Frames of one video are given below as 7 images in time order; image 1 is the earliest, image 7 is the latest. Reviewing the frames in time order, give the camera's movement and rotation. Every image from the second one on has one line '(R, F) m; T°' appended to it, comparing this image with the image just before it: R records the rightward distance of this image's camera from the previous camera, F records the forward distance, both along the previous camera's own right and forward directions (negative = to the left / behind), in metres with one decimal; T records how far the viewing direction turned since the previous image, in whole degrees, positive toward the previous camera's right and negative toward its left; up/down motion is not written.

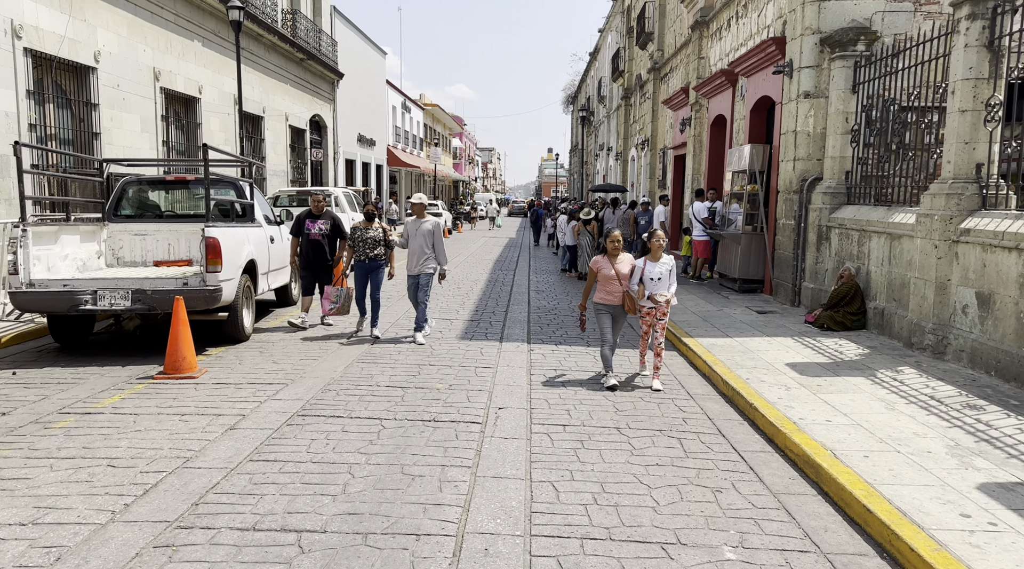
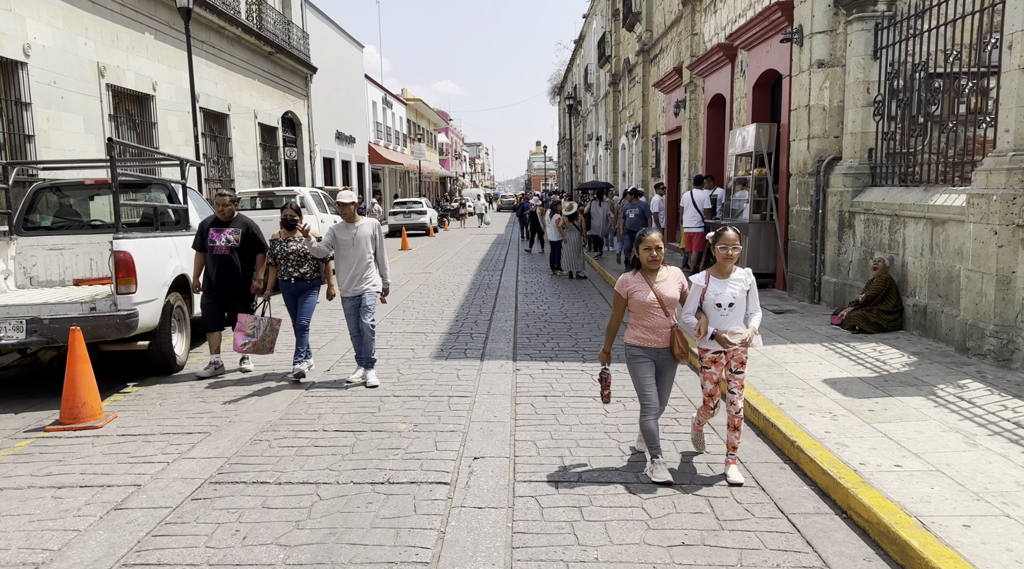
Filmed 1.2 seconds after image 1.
(+0.1, +1.3) m; +1°
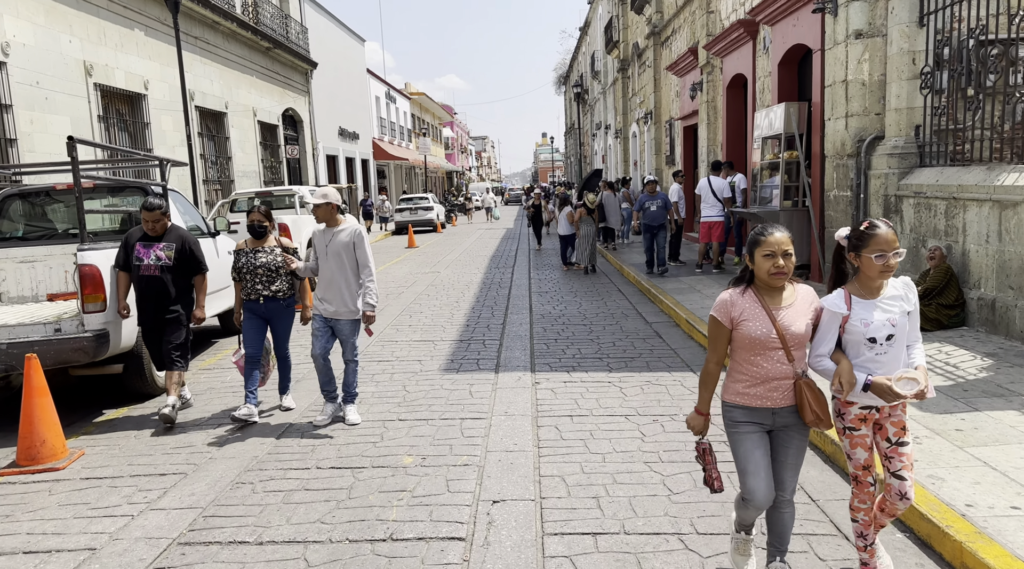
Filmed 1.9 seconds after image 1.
(-0.1, +0.8) m; -1°
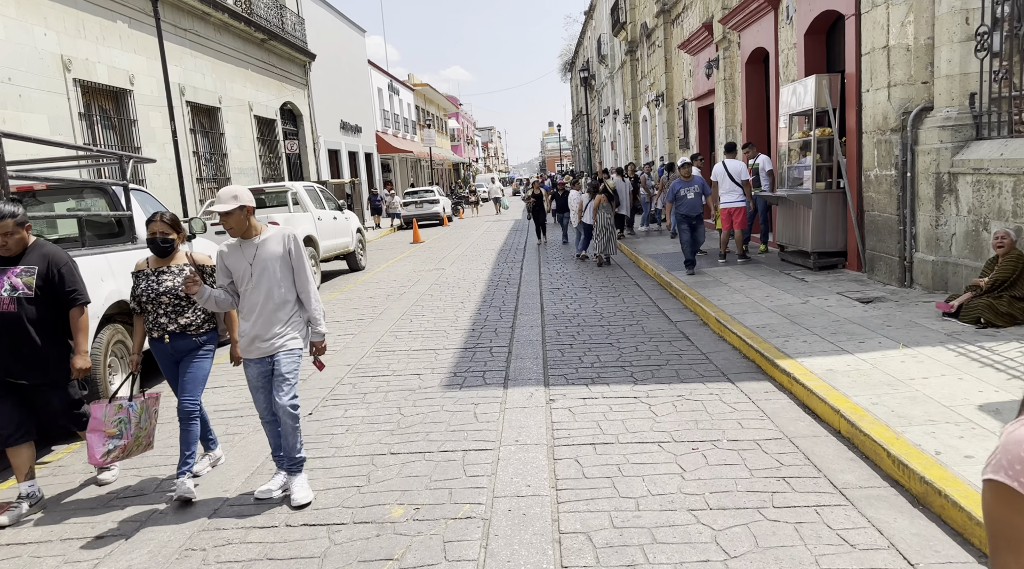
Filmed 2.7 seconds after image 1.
(0.0, +0.9) m; -1°
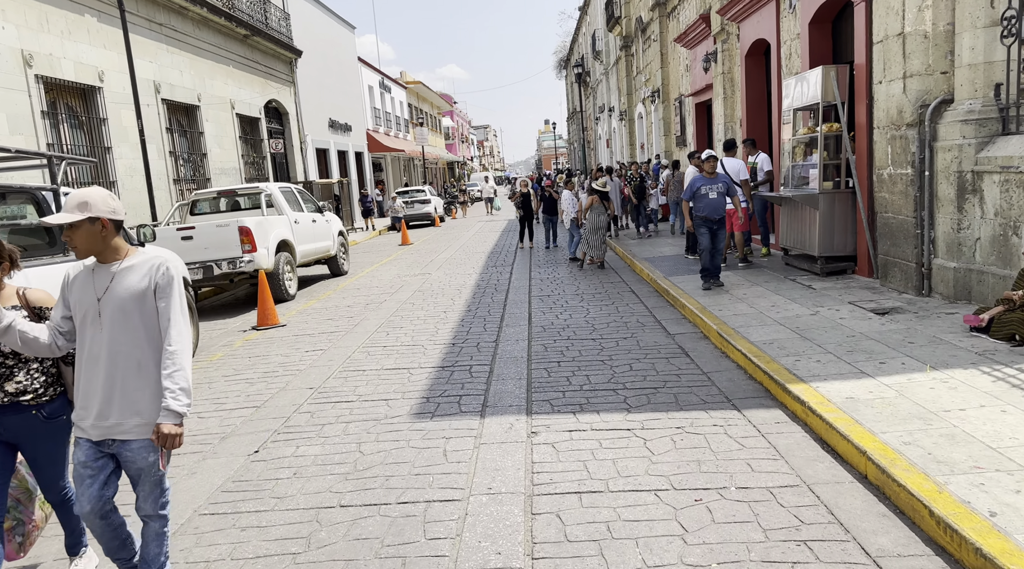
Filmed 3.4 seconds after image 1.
(+0.1, +0.7) m; 0°
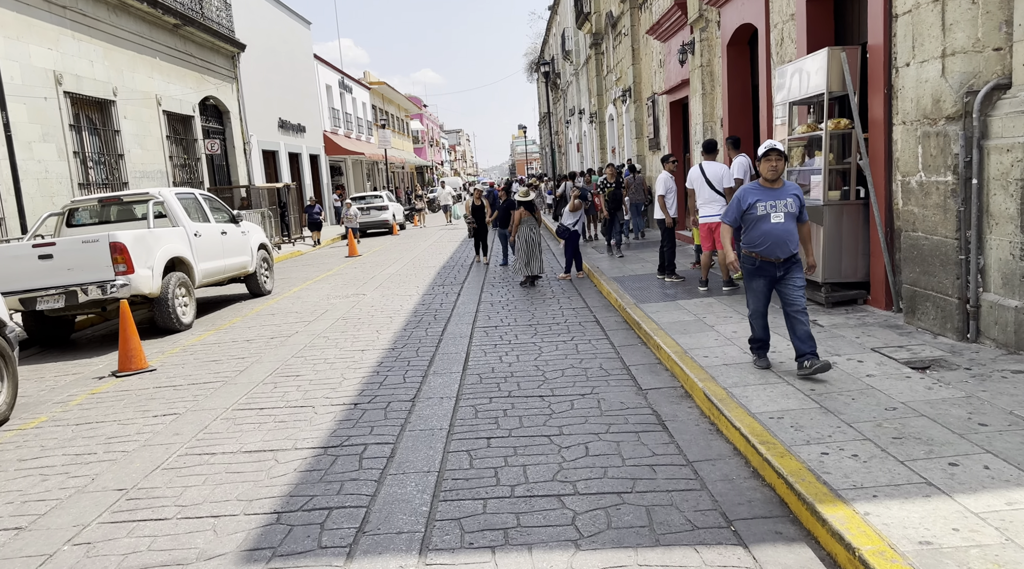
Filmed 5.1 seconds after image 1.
(+0.4, +1.9) m; +2°
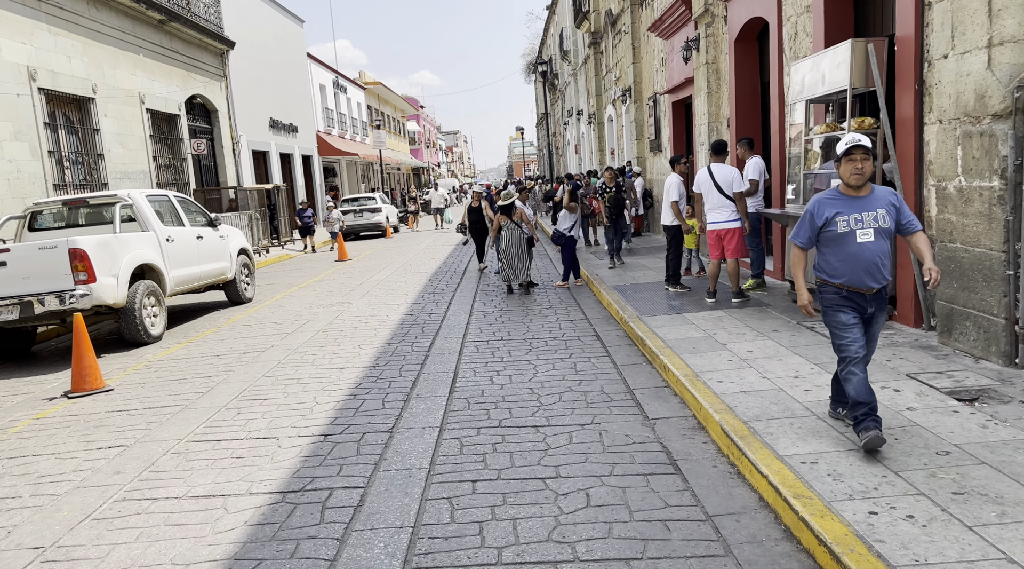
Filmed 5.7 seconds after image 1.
(0.0, +0.7) m; 0°
